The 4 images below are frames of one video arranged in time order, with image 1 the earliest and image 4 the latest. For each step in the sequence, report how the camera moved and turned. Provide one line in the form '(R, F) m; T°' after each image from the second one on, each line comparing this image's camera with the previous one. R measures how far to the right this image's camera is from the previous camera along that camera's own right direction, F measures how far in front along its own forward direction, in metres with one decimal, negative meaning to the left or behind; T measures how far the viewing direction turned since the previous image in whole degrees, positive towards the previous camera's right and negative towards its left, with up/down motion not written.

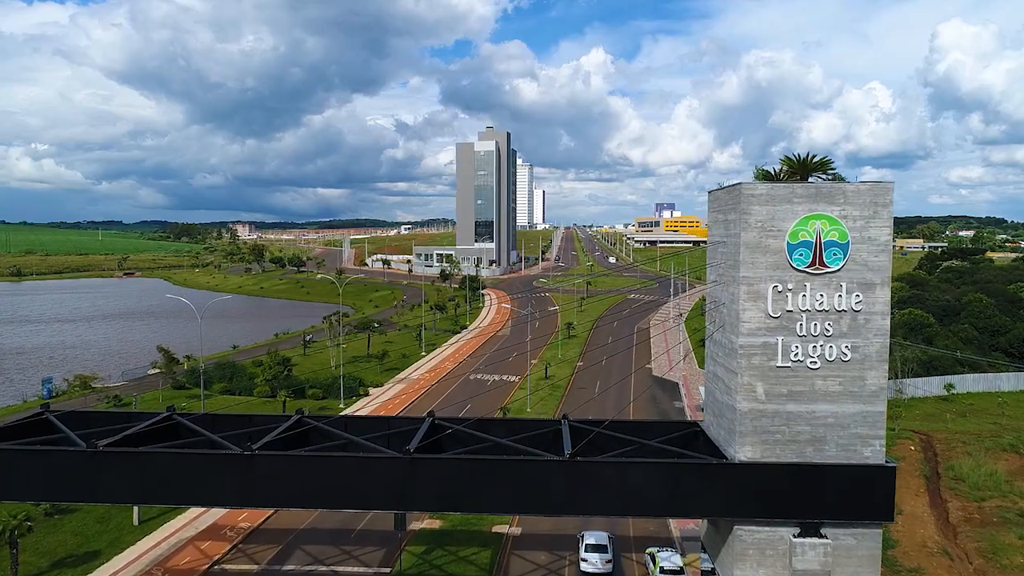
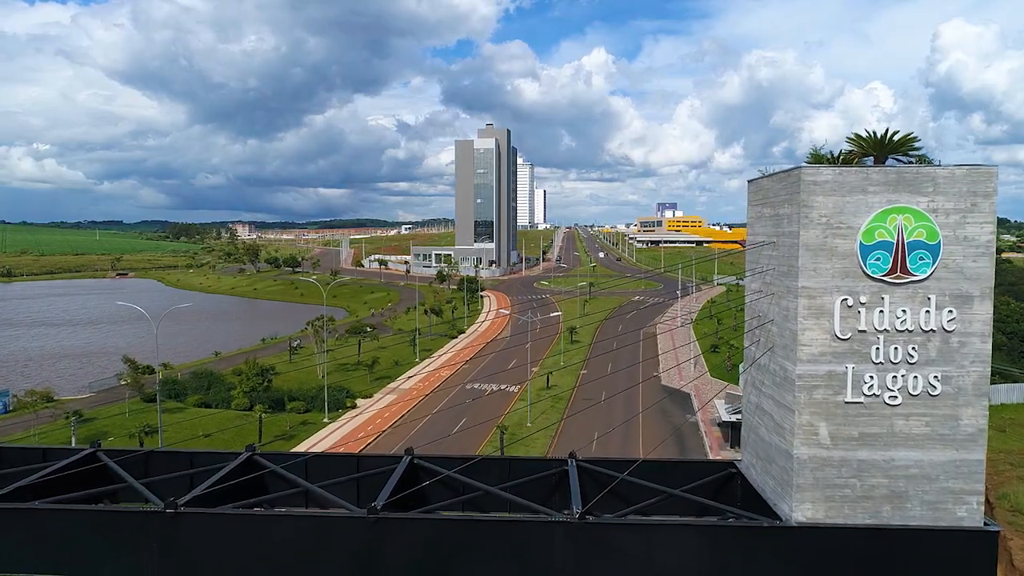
(+0.1, +2.9) m; 0°
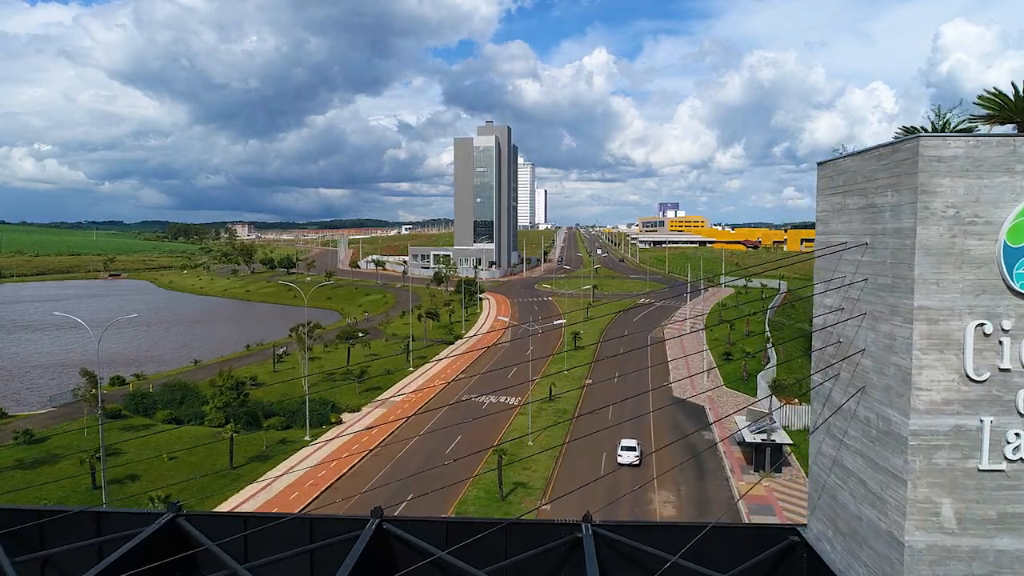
(+0.1, +3.0) m; 0°
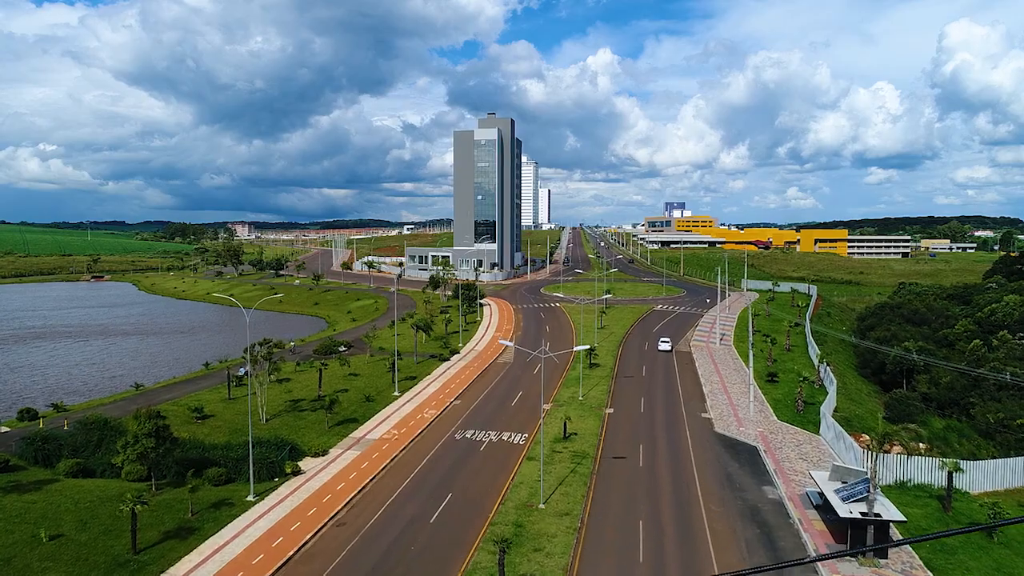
(-0.1, +7.1) m; 0°
